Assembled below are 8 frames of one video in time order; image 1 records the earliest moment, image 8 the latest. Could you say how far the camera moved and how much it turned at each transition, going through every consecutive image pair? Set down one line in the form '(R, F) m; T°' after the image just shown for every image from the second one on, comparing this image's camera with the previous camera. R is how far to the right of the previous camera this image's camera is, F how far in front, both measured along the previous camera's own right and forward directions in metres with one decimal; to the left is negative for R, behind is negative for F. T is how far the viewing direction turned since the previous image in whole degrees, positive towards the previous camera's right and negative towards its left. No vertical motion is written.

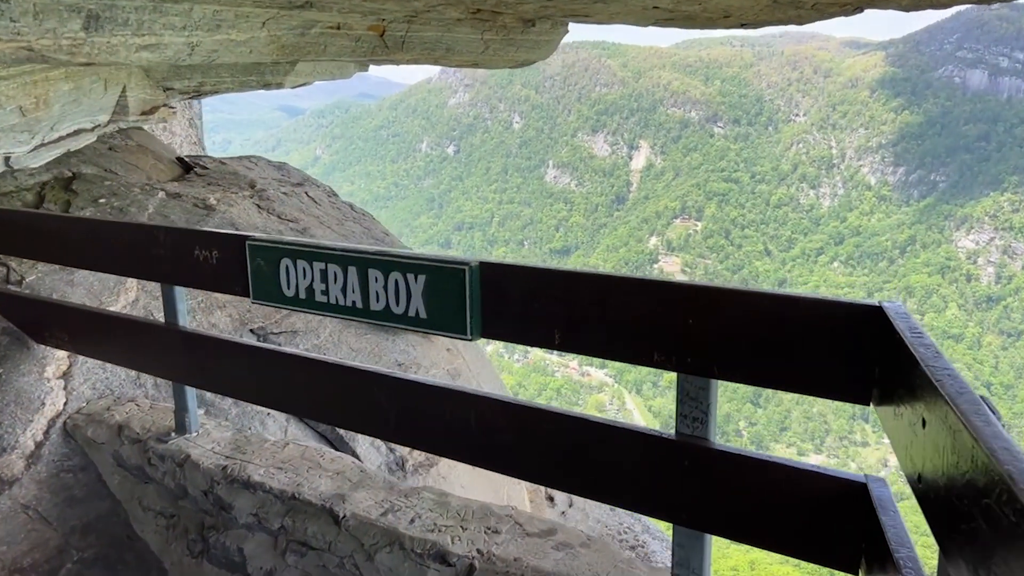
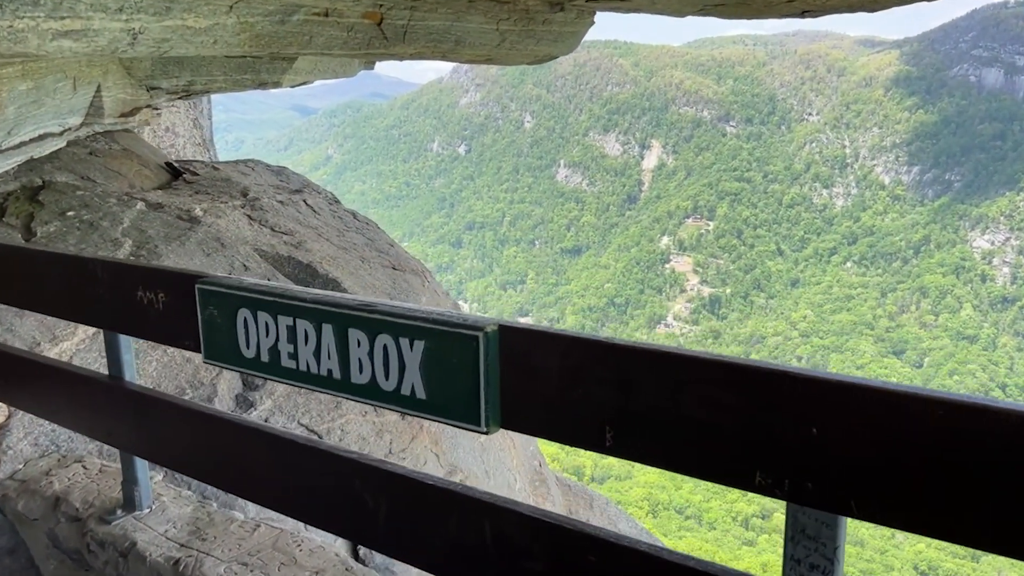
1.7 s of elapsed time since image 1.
(0.0, +0.7) m; -1°
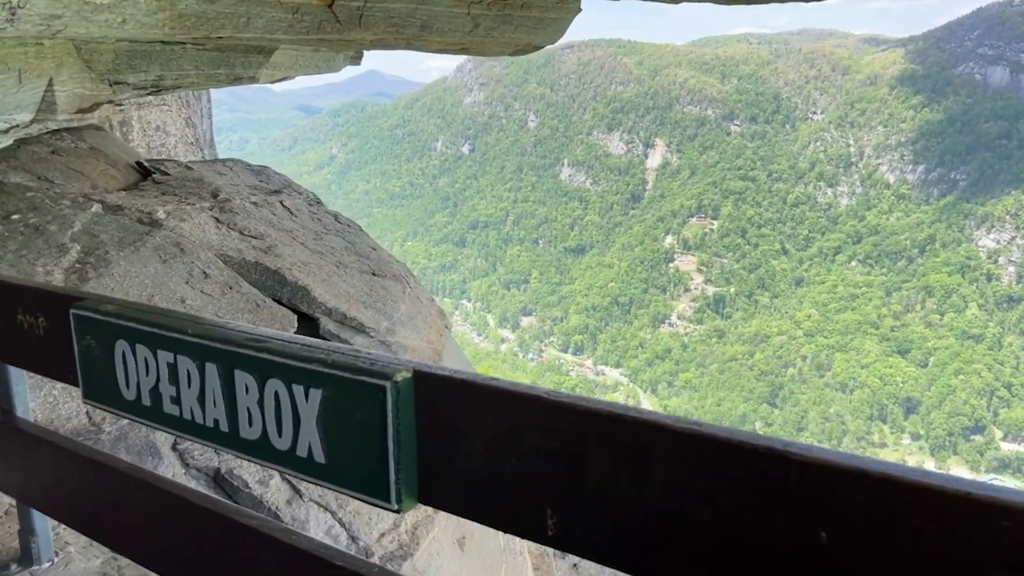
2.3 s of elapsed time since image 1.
(+0.1, +0.4) m; 0°
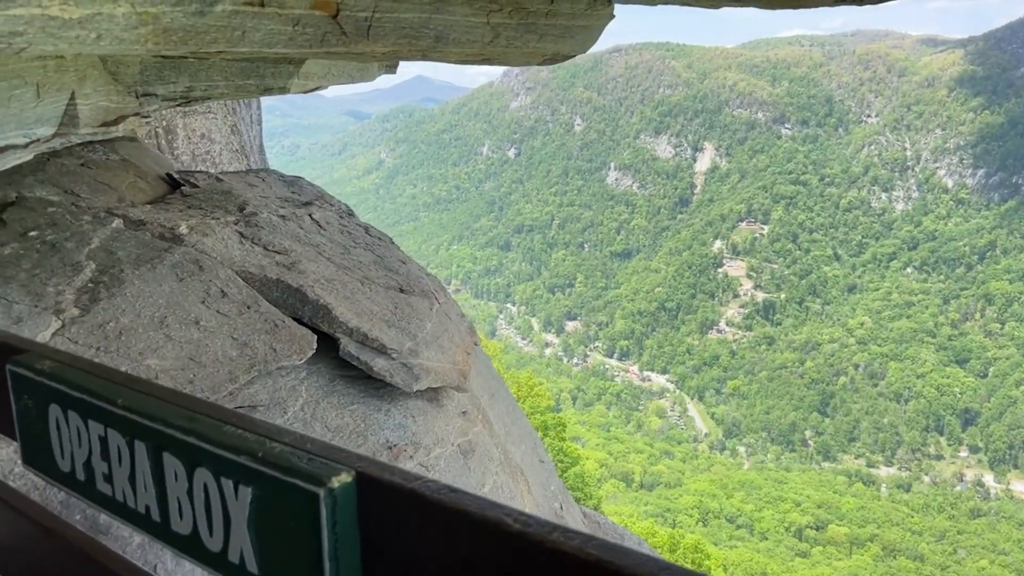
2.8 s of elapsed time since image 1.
(+0.1, +0.3) m; -3°
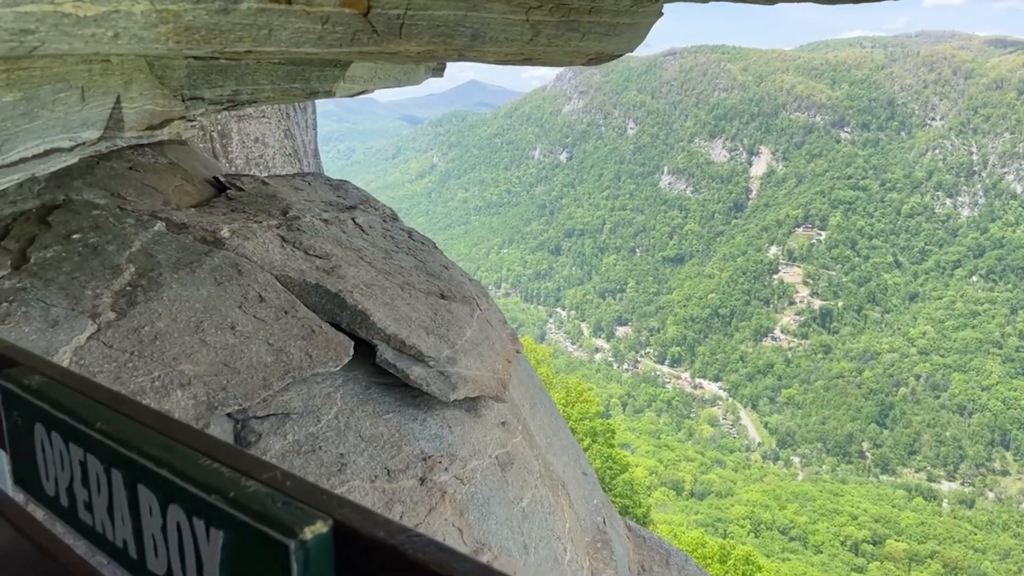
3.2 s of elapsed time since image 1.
(+0.1, +0.2) m; -4°
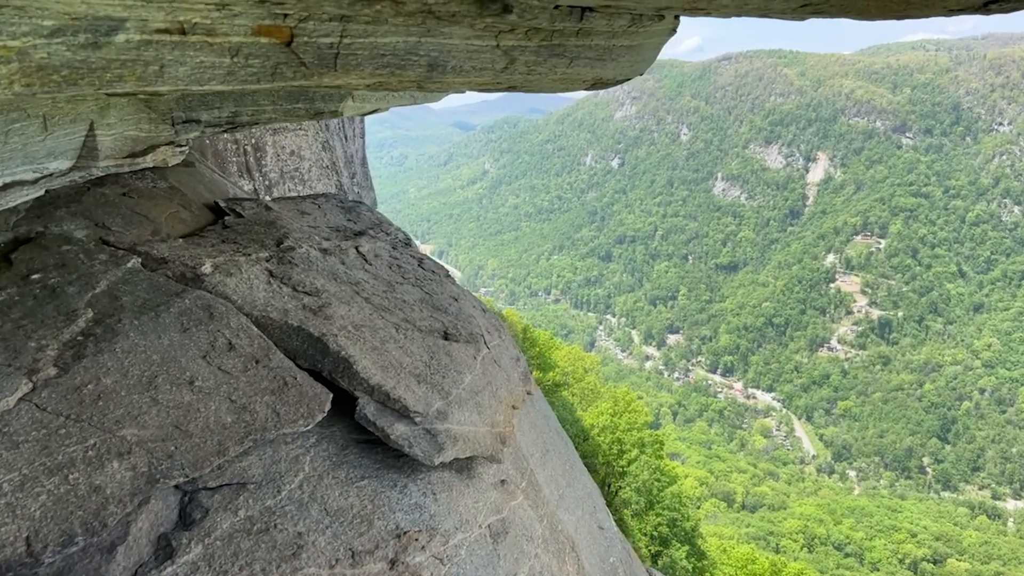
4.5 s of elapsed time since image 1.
(+0.3, +0.5) m; -4°
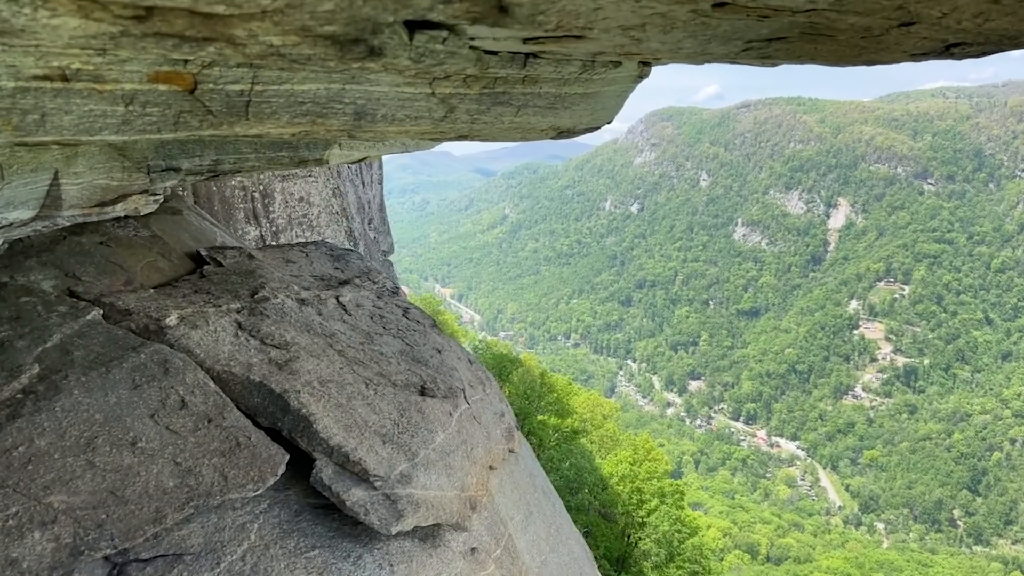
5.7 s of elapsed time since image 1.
(+0.3, +0.2) m; -1°
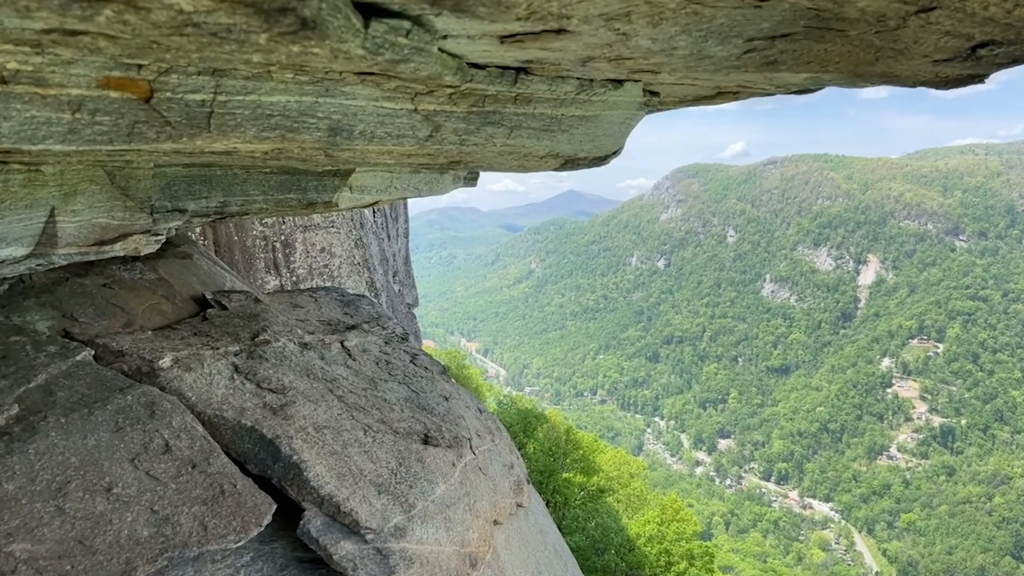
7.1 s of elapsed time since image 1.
(+0.1, +0.2) m; -2°
